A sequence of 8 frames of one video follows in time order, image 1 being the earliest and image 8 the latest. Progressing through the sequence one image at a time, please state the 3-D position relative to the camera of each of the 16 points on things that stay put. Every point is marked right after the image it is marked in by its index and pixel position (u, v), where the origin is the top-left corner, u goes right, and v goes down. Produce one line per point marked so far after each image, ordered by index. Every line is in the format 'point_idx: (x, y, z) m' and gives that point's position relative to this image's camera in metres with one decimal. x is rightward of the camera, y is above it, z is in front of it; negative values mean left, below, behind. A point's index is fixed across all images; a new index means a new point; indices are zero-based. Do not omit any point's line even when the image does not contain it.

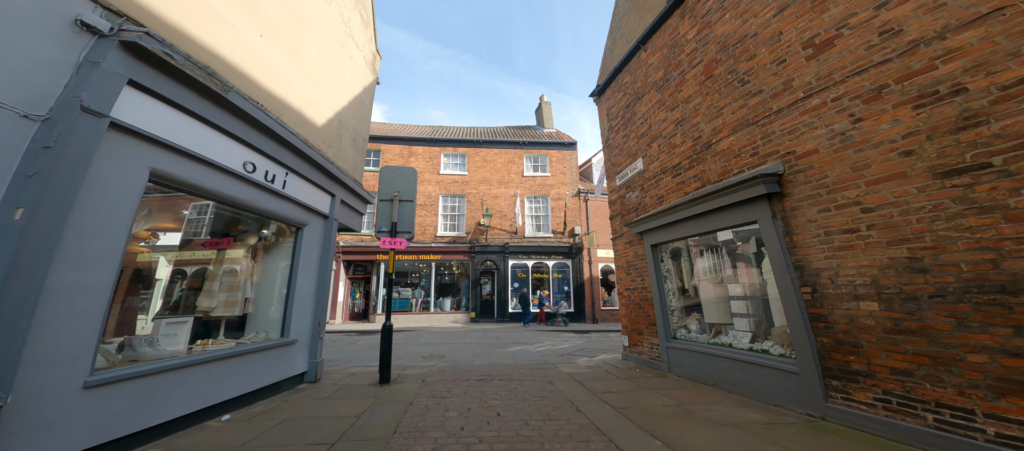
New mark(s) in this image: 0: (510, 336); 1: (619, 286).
0: (0.0, -4.1, +11.7) m
1: (+2.2, -1.3, +6.7) m
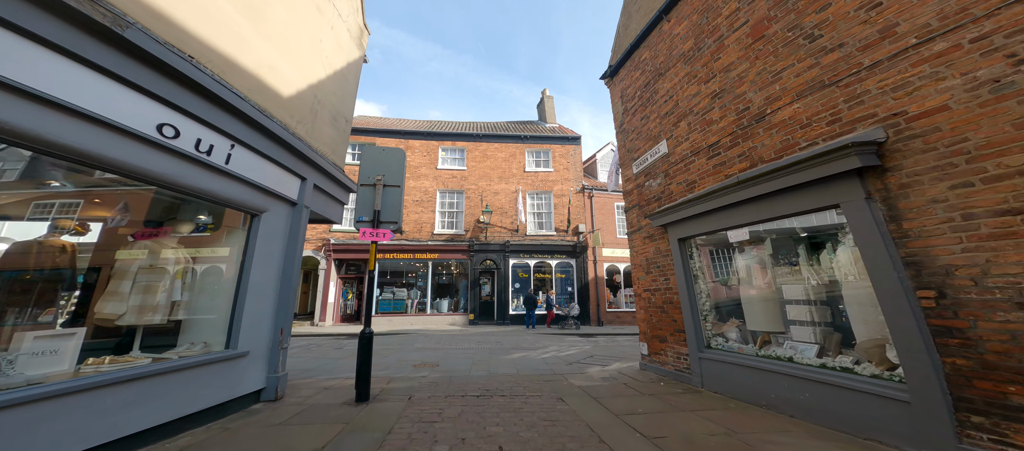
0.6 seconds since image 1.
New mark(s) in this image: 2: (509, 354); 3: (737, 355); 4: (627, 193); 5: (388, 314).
0: (0.0, -3.9, +10.9) m
1: (+2.3, -1.2, +5.9) m
2: (-0.1, -3.4, +8.5) m
3: (+2.8, -1.6, +3.9) m
4: (+2.3, +0.6, +6.5) m
5: (-5.9, -4.2, +15.4) m
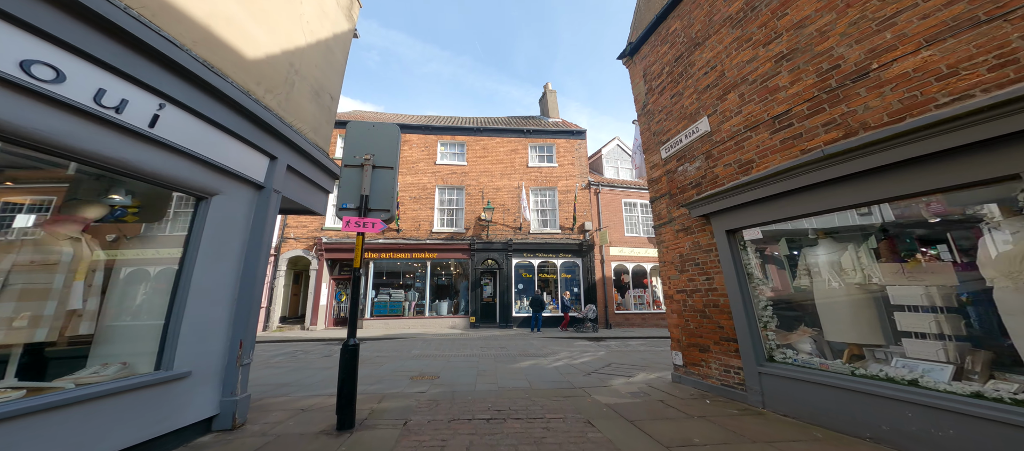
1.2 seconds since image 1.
0: (+0.2, -3.8, +10.1) m
1: (+2.5, -1.0, +5.2) m
2: (+0.1, -3.3, +7.7) m
3: (+3.0, -1.5, +3.2) m
4: (+2.5, +0.7, +5.8) m
5: (-5.7, -4.1, +14.5) m
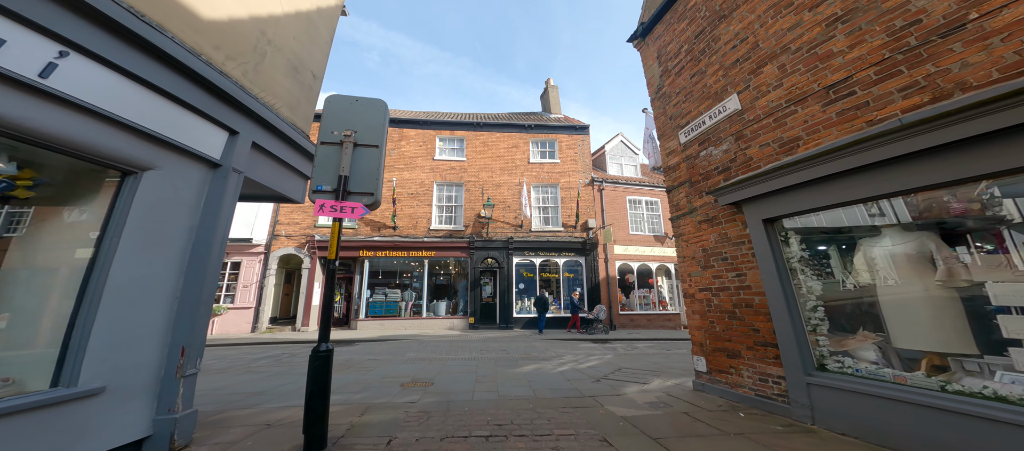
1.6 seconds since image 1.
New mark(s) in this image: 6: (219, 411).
0: (+0.2, -3.7, +9.6) m
1: (+2.5, -0.9, +4.6) m
2: (+0.2, -3.1, +7.2) m
3: (+3.0, -1.3, +2.6) m
4: (+2.6, +0.9, +5.2) m
5: (-5.7, -4.0, +14.0) m
6: (-3.2, -2.0, +3.5) m
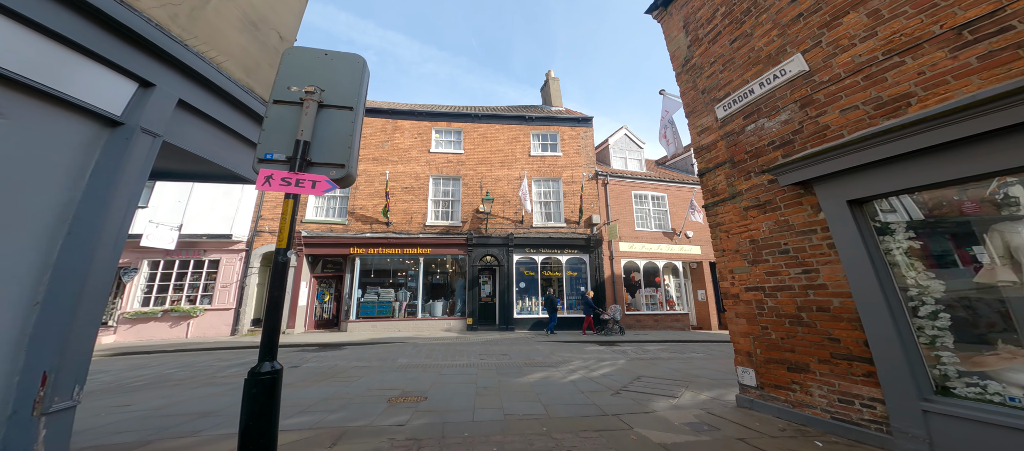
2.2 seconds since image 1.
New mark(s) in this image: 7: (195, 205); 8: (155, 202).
0: (+0.3, -3.5, +8.8) m
1: (+2.6, -0.7, +3.9) m
2: (+0.2, -3.0, +6.4) m
3: (+3.1, -1.2, +1.9) m
4: (+2.7, +1.0, +4.5) m
5: (-5.7, -3.8, +13.2) m
6: (-3.1, -1.9, +2.7) m
7: (-11.2, +0.6, +11.3) m
8: (-12.3, +0.7, +11.0) m
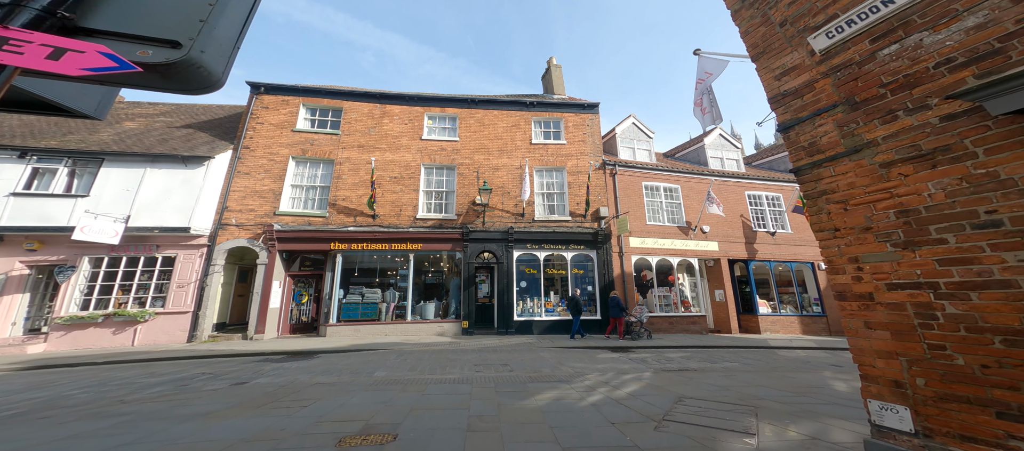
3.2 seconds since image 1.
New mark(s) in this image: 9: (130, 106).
0: (+0.3, -3.2, +7.5) m
1: (+2.7, -0.4, +2.6) m
2: (+0.3, -2.7, +5.1) m
3: (+3.3, -0.9, +0.6) m
4: (+2.8, +1.3, +3.2) m
5: (-5.7, -3.5, +11.8) m
6: (-3.0, -1.6, +1.4) m
7: (-11.2, +0.9, +9.8) m
8: (-12.3, +1.0, +9.5) m
9: (-15.7, +4.9, +13.2) m
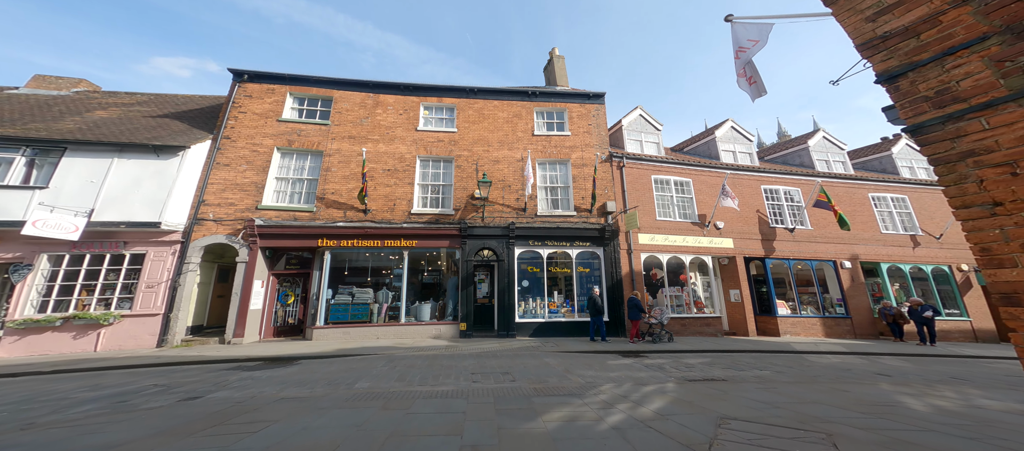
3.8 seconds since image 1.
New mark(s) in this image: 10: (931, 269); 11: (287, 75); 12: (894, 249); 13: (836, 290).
0: (+0.4, -3.0, +6.6) m
1: (+2.8, -0.2, +1.7) m
2: (+0.4, -2.5, +4.2) m
3: (+3.3, -0.7, -0.3) m
4: (+2.8, +1.5, +2.3) m
5: (-5.7, -3.3, +10.9) m
6: (-3.0, -1.4, +0.5) m
7: (-11.1, +1.1, +9.0) m
8: (-12.2, +1.2, +8.7) m
9: (-15.6, +5.0, +12.4) m
10: (+16.6, -1.7, +12.8) m
11: (-8.6, +5.8, +12.3) m
12: (+15.2, -0.9, +12.8) m
13: (+12.2, -2.4, +12.2) m
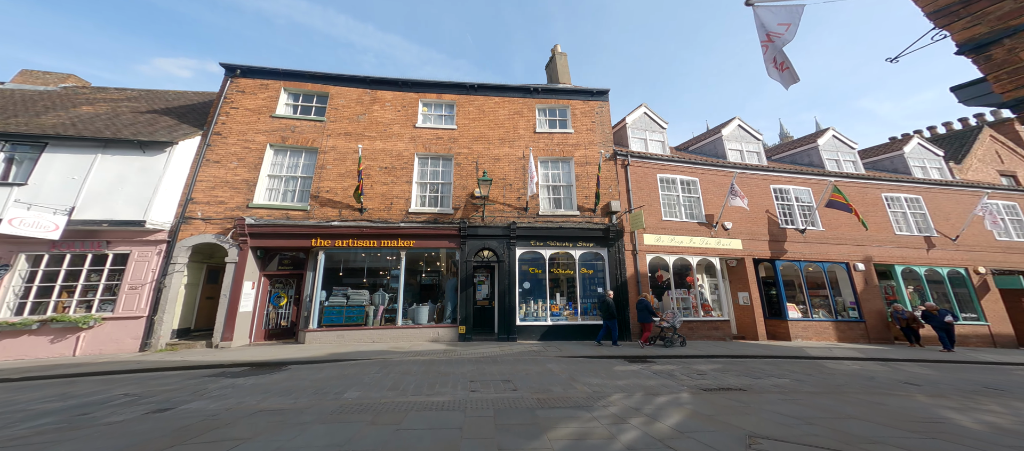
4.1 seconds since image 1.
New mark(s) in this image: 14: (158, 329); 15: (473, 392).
0: (+0.4, -3.0, +6.2) m
1: (+2.8, -0.2, +1.3) m
2: (+0.4, -2.4, +3.8) m
3: (+3.3, -0.6, -0.7) m
4: (+2.8, +1.6, +1.9) m
5: (-5.6, -3.3, +10.5) m
6: (-2.9, -1.3, +0.1) m
7: (-11.1, +1.1, +8.6) m
8: (-12.2, +1.2, +8.3) m
9: (-15.6, +5.1, +12.0) m
10: (+16.6, -1.8, +12.3) m
11: (-8.6, +5.8, +12.0) m
12: (+15.2, -1.0, +12.4) m
13: (+12.3, -2.5, +11.8) m
14: (-9.1, -2.7, +8.3) m
15: (-0.6, -2.8, +5.4) m
